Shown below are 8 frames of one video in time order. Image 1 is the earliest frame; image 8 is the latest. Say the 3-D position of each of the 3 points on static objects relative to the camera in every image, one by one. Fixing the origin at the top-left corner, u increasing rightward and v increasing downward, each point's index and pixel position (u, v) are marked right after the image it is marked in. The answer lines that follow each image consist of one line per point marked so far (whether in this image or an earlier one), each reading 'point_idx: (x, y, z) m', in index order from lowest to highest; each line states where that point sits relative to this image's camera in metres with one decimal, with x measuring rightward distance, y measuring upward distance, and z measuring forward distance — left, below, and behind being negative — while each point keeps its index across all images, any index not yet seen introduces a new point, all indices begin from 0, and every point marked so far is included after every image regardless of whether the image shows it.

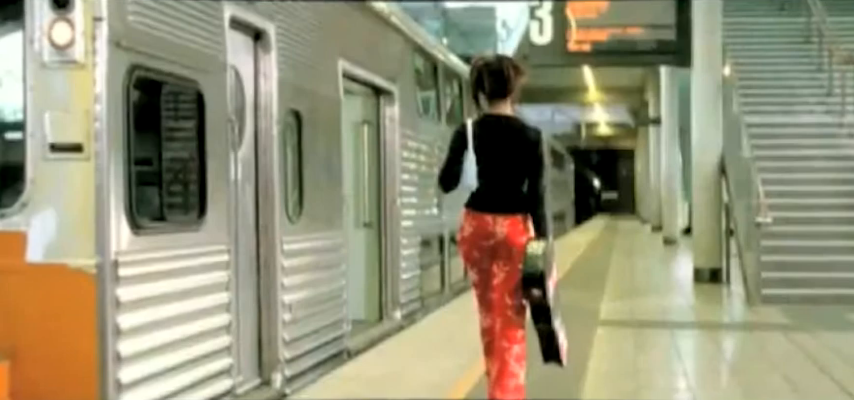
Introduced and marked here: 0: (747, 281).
0: (+3.0, -0.8, +10.4) m
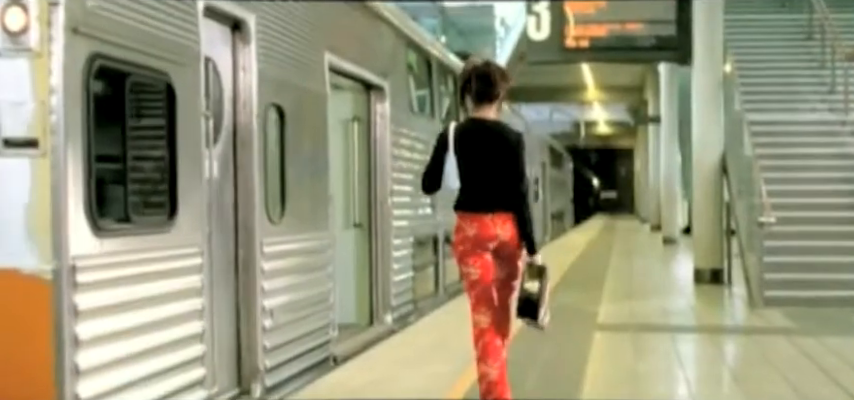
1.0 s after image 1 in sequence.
0: (+3.0, -0.7, +10.1) m
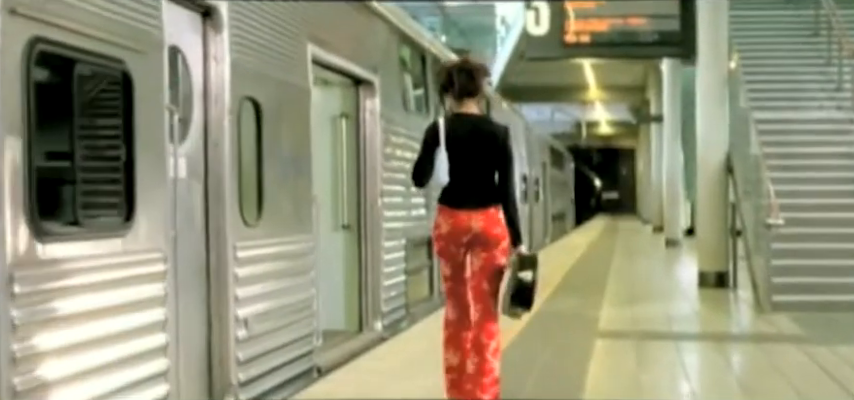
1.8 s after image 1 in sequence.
0: (+2.9, -0.8, +9.7) m
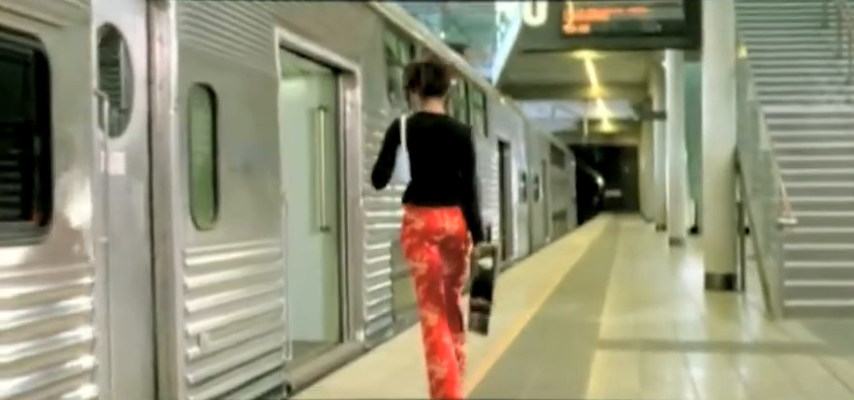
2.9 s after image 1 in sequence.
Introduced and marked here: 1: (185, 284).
0: (+2.8, -0.7, +9.1) m
1: (-1.0, -0.3, +4.4) m
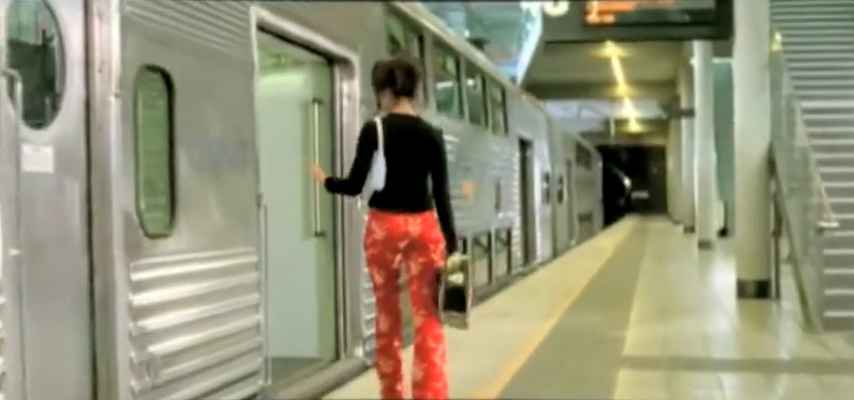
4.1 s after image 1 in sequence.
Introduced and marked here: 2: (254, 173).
0: (+2.9, -0.8, +8.3) m
1: (-1.0, -0.3, +3.7) m
2: (-0.8, +0.1, +5.0) m
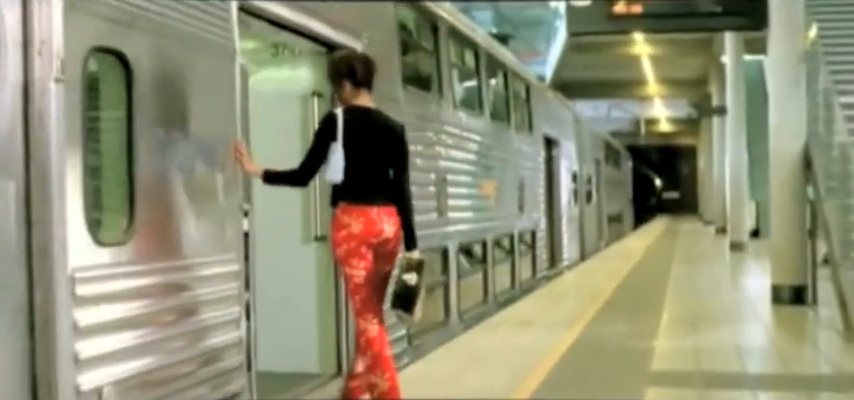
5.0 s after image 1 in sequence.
0: (+3.0, -0.8, +7.7) m
1: (-1.0, -0.4, +3.3) m
2: (-0.8, +0.1, +4.5) m
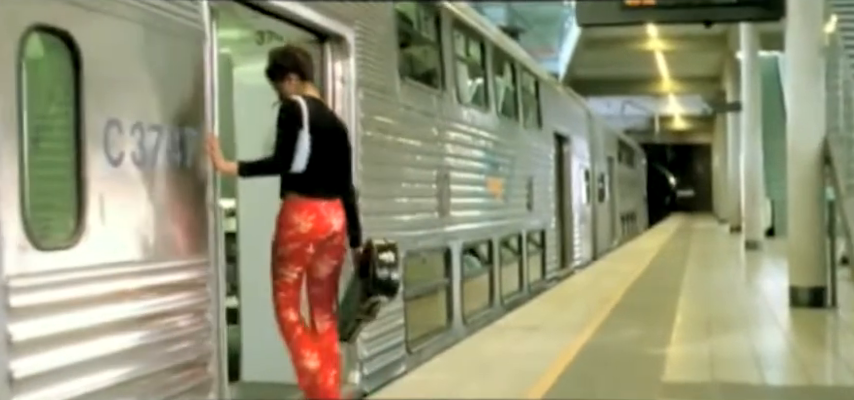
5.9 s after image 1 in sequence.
0: (+3.0, -0.8, +7.3) m
1: (-1.1, -0.3, +2.9) m
2: (-0.8, +0.1, +4.1) m
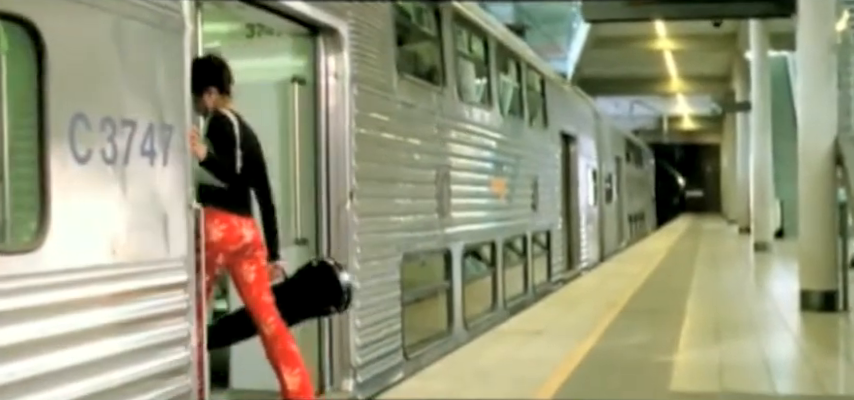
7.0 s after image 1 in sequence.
0: (+3.0, -0.8, +7.0) m
1: (-1.1, -0.3, +2.7) m
2: (-0.8, +0.1, +3.9) m
